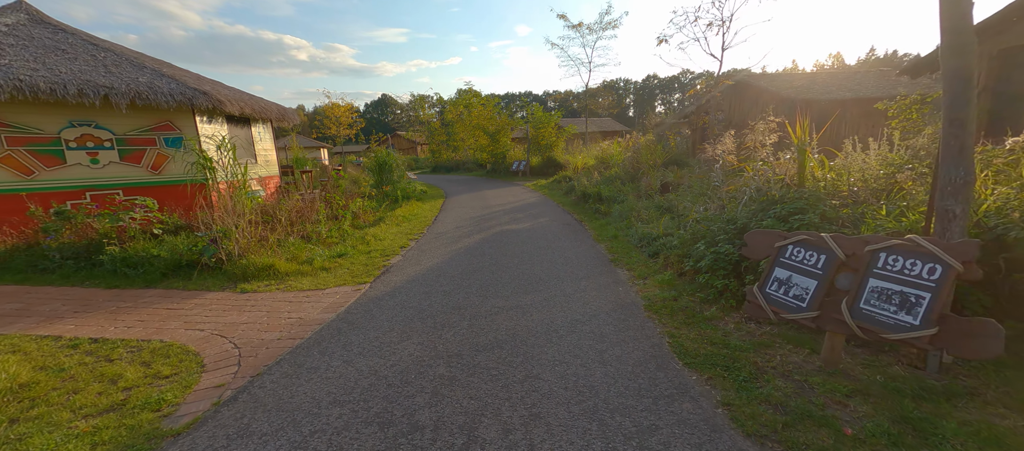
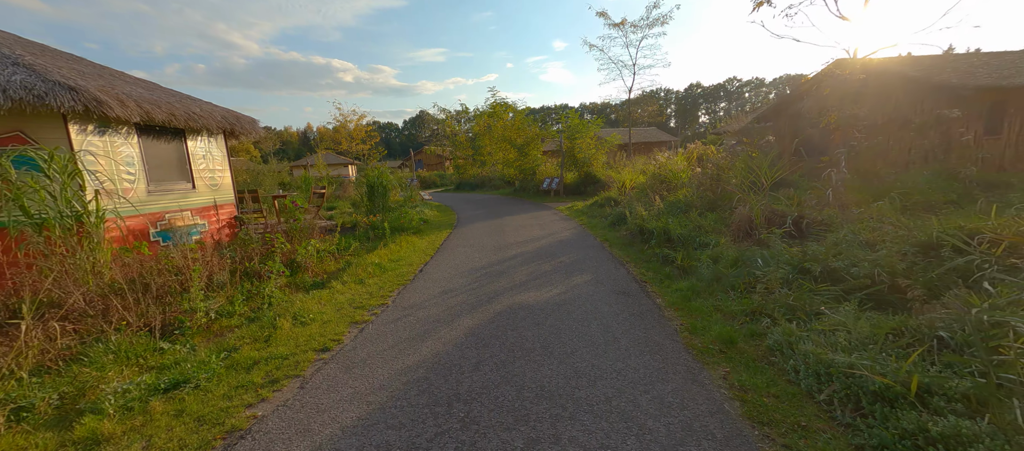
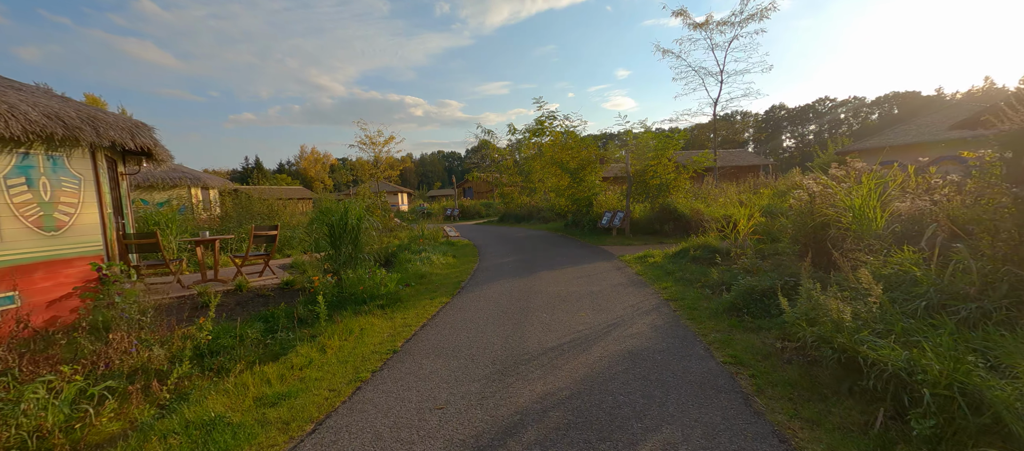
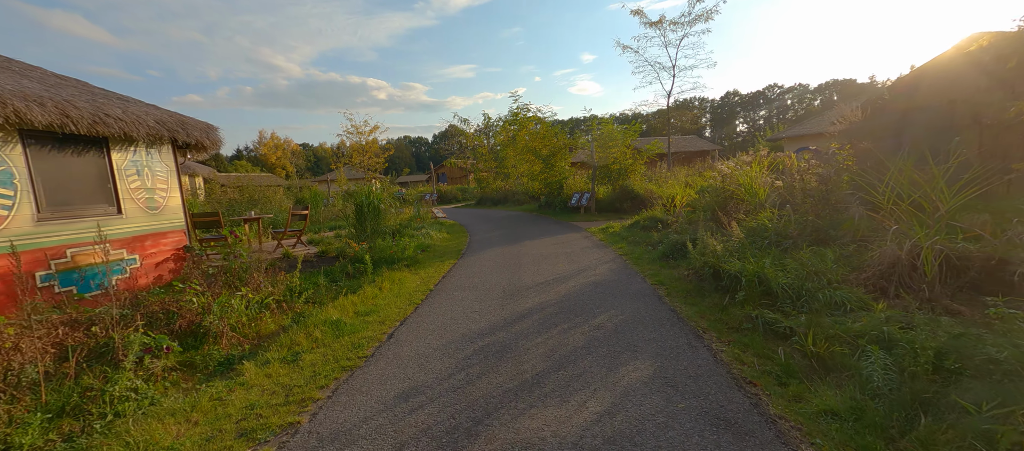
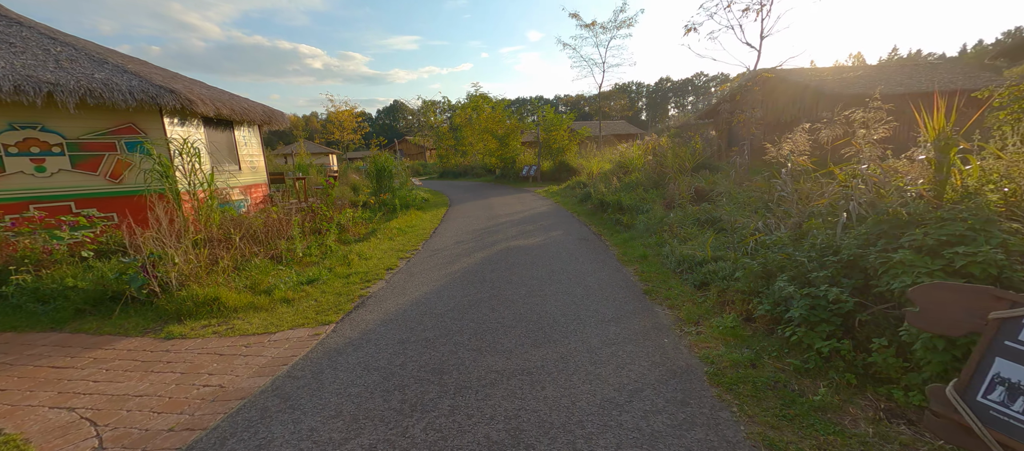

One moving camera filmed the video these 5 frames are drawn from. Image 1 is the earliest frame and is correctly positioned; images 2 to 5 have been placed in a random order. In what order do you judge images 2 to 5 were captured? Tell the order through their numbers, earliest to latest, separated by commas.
5, 2, 4, 3
